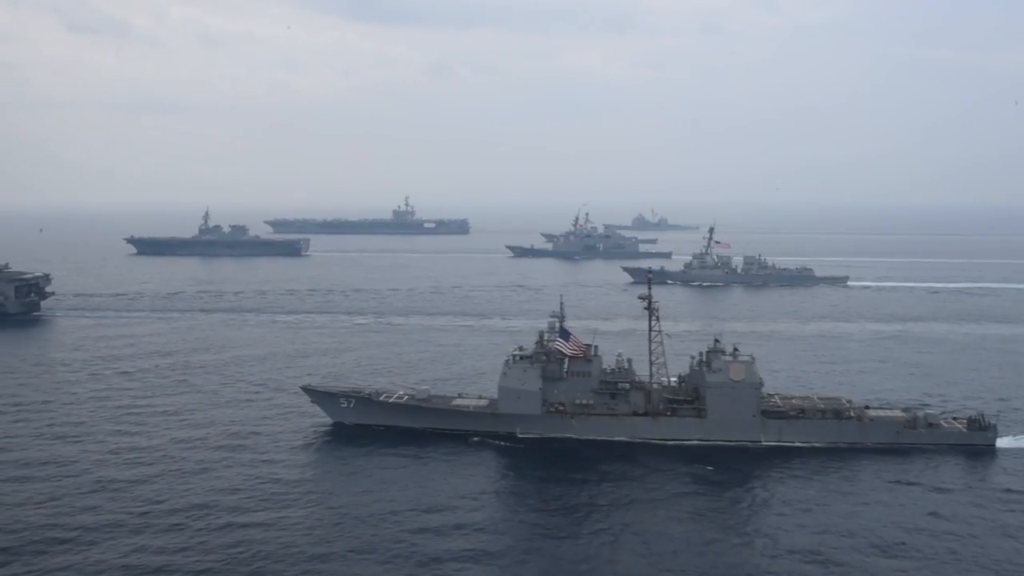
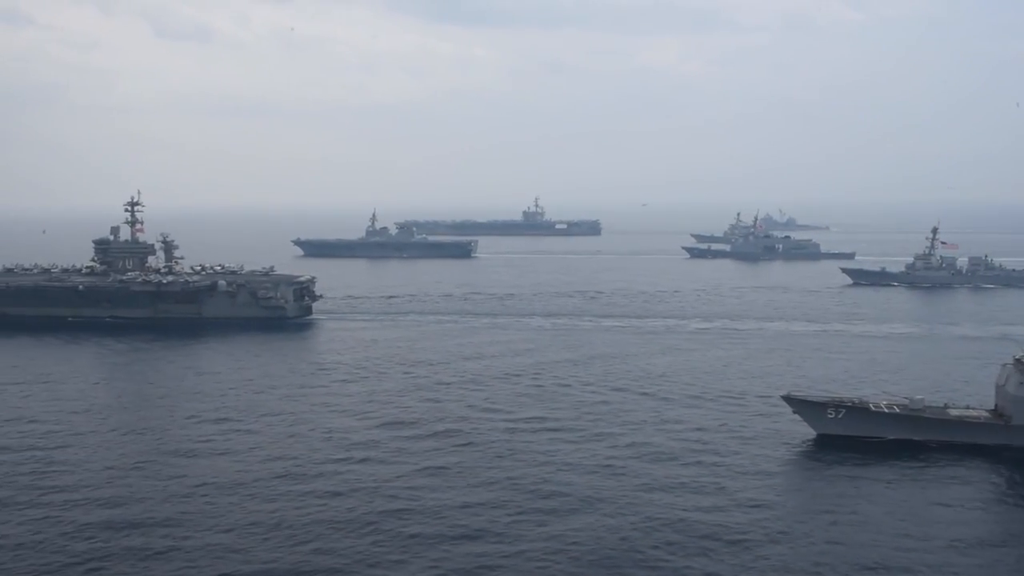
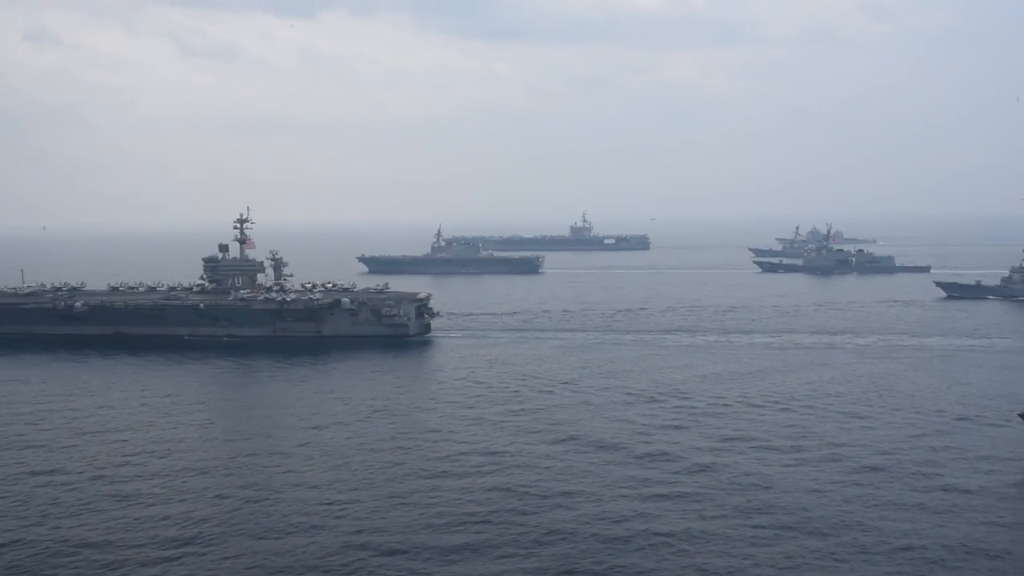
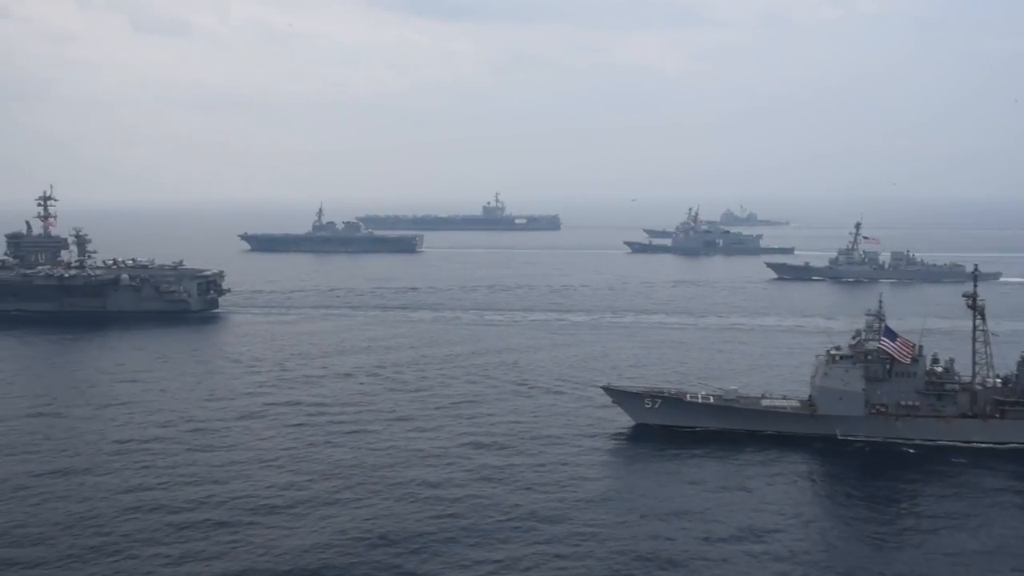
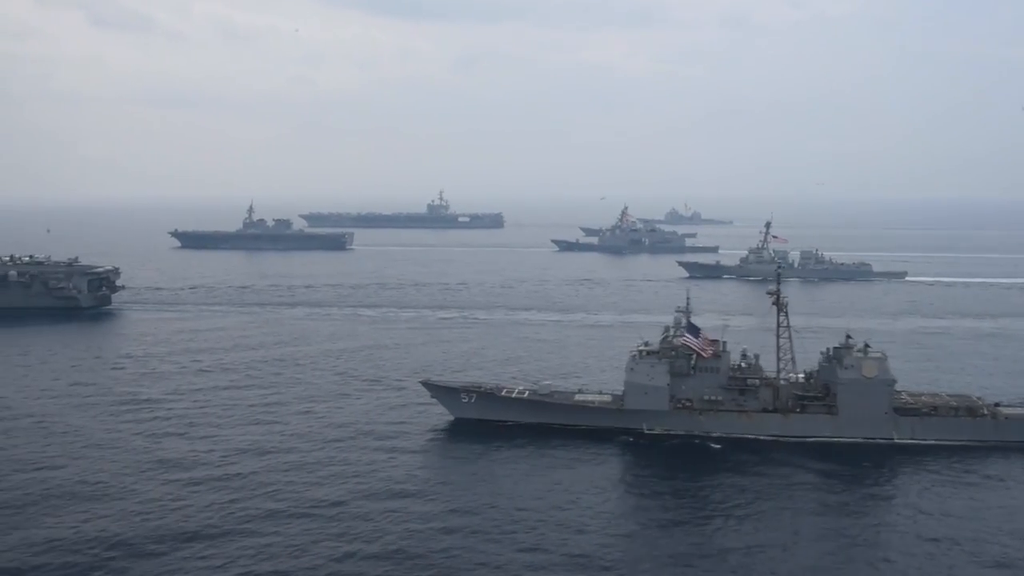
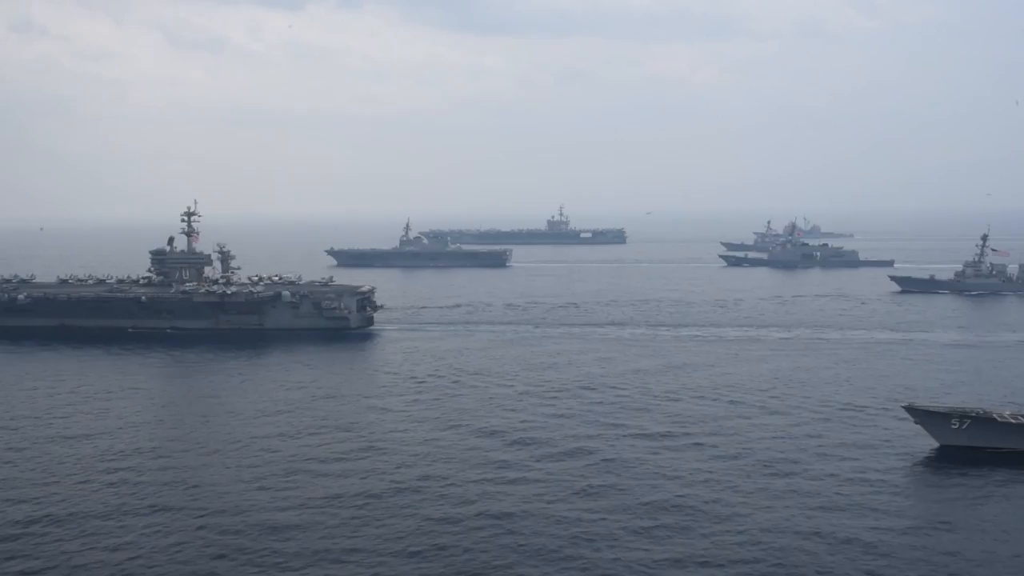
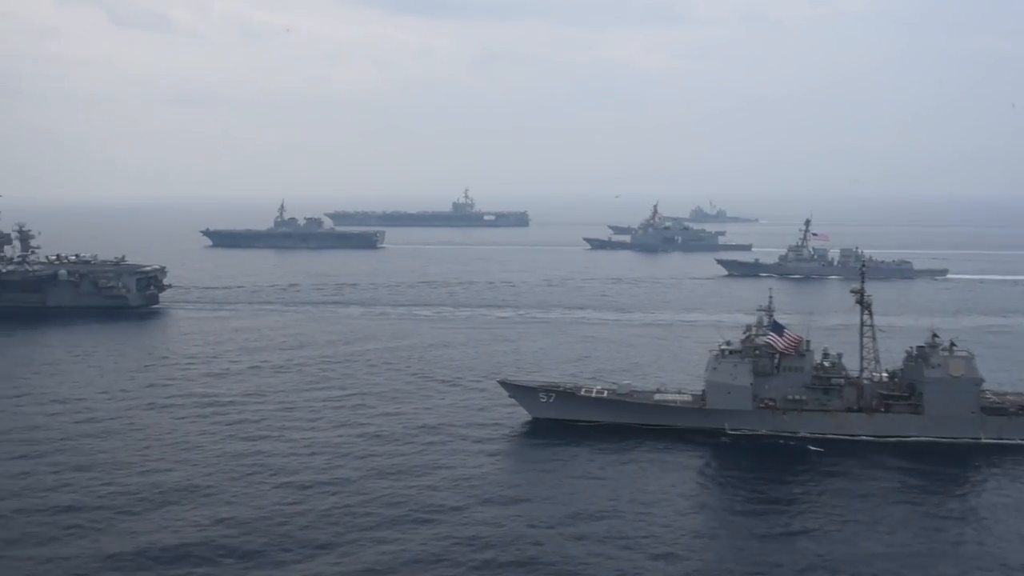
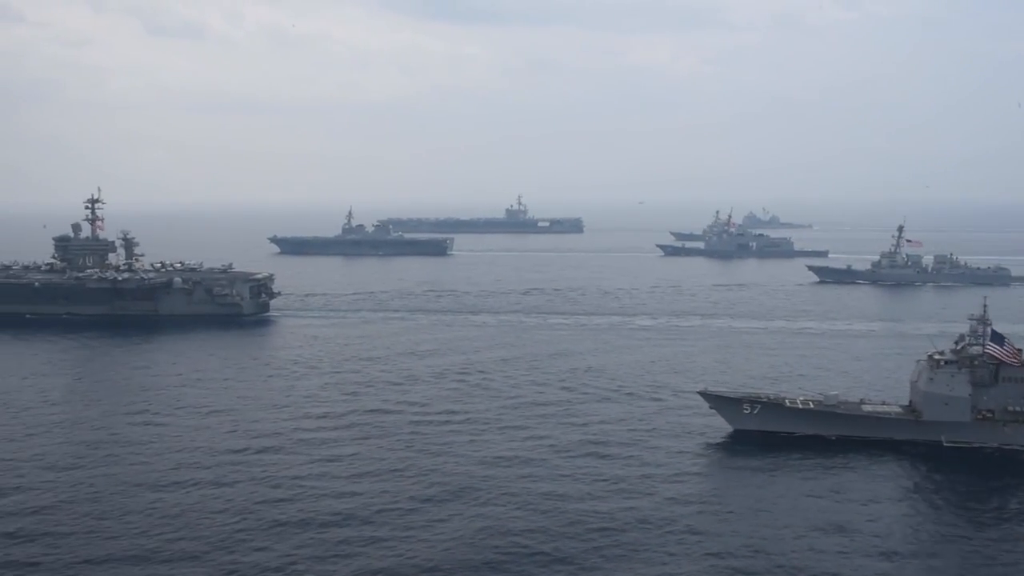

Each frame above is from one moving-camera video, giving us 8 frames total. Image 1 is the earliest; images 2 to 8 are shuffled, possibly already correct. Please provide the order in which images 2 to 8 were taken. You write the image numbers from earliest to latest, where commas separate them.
5, 7, 4, 8, 2, 6, 3
